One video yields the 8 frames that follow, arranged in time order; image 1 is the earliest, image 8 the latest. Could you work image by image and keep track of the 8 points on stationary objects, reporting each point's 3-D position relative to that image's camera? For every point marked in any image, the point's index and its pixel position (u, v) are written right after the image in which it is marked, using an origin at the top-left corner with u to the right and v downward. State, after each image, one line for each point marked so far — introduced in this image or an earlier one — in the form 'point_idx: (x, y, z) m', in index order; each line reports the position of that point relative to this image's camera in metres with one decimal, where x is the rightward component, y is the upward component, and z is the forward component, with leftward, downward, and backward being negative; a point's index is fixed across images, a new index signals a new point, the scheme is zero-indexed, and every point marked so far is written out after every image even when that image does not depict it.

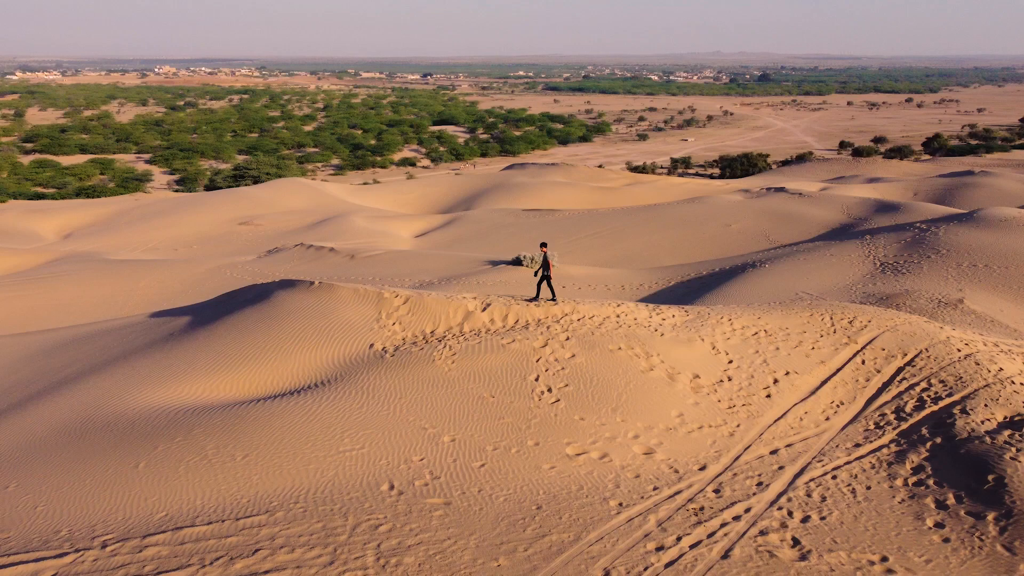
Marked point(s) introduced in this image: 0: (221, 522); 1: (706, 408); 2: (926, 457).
0: (-2.1, -1.7, +5.8) m
1: (+1.9, -1.2, +7.9) m
2: (+3.7, -1.5, +7.2) m
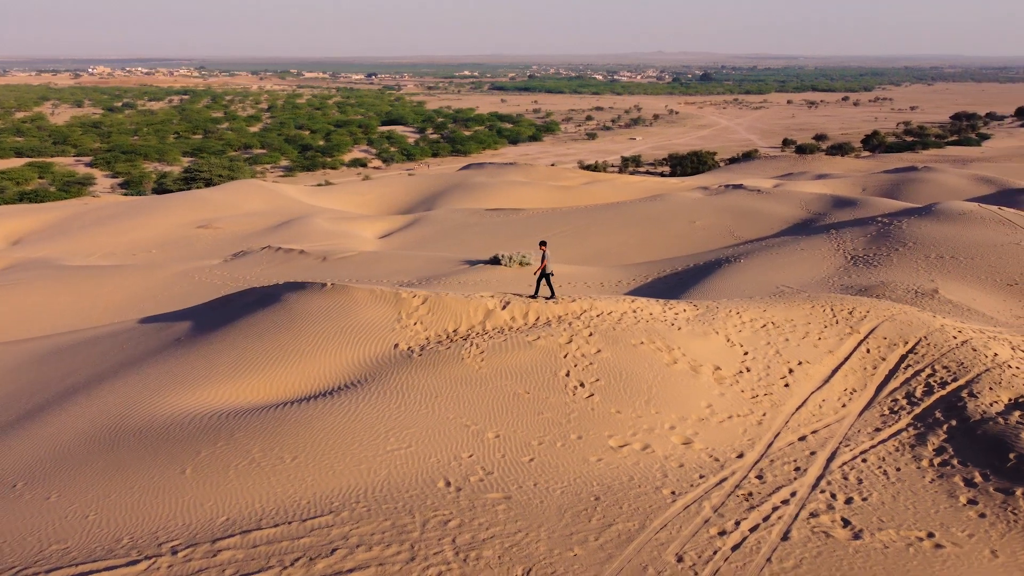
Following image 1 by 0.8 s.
0: (-1.6, -1.7, +5.8) m
1: (+2.2, -1.1, +8.2) m
2: (+4.1, -1.4, +7.6) m
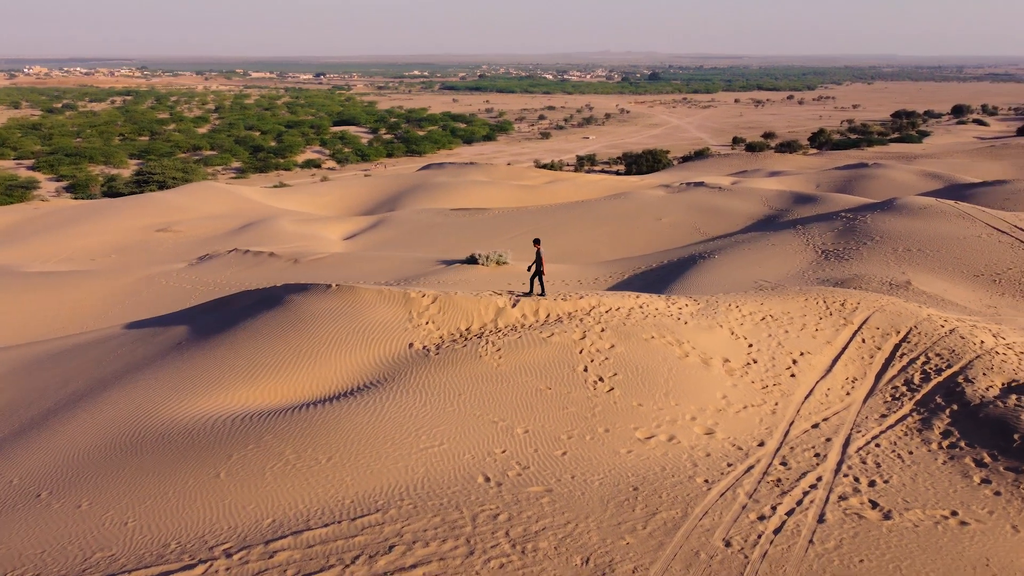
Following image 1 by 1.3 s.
0: (-1.2, -1.7, +5.8) m
1: (+2.4, -1.0, +8.4) m
2: (+4.3, -1.3, +7.9) m
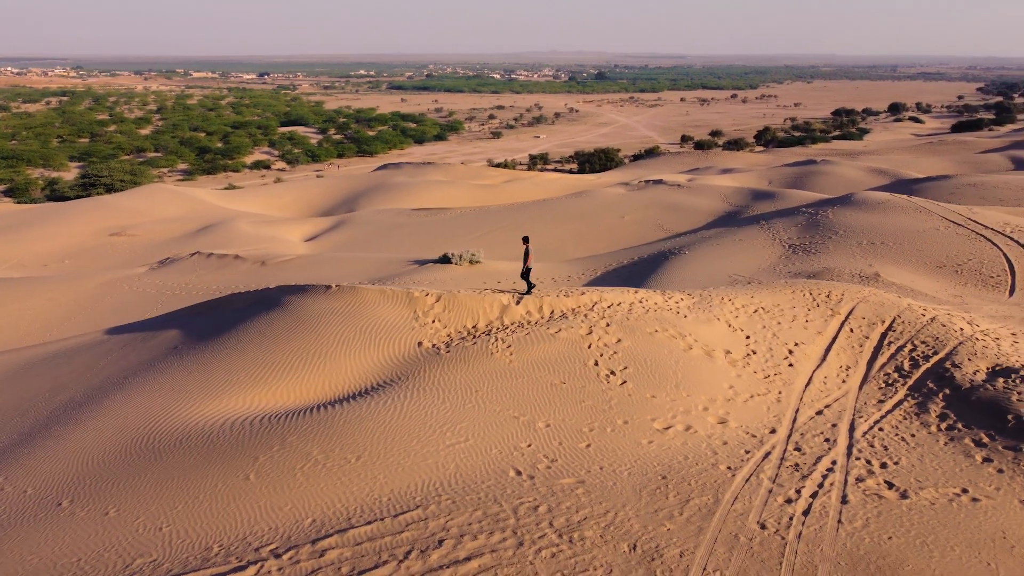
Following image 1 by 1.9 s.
0: (-0.9, -1.7, +5.8) m
1: (+2.5, -1.0, +8.7) m
2: (+4.4, -1.2, +8.3) m
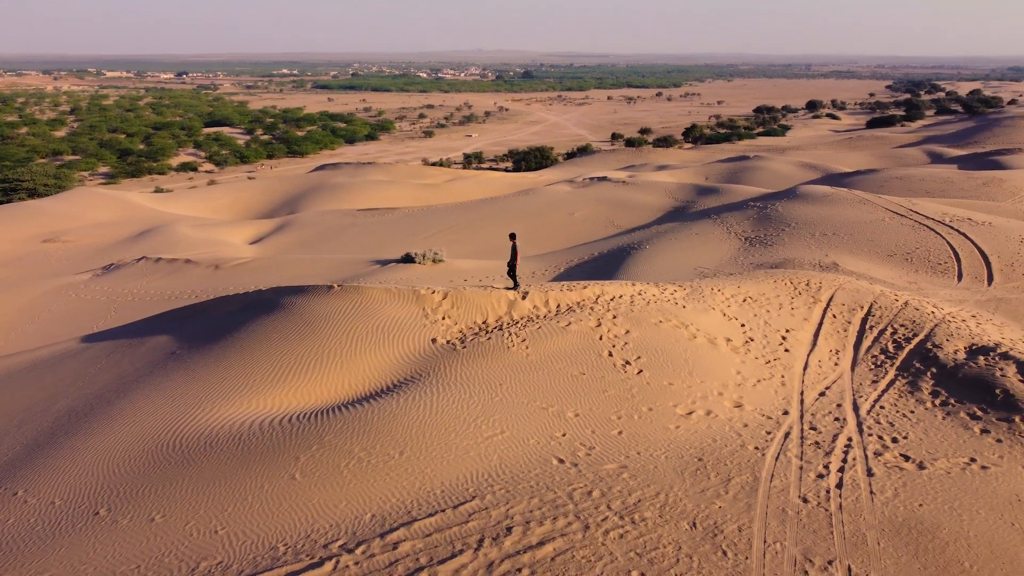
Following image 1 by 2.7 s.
0: (-0.5, -1.6, +5.9) m
1: (+2.7, -0.9, +9.1) m
2: (+4.6, -1.0, +8.8) m
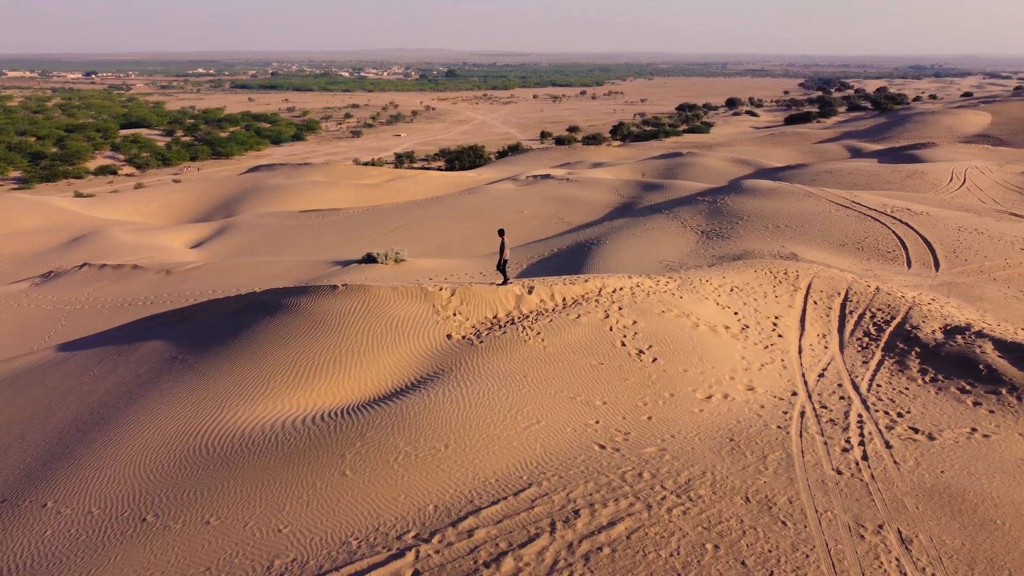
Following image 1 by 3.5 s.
0: (-0.1, -1.6, +6.1) m
1: (+2.8, -0.7, +9.5) m
2: (+4.8, -0.9, +9.5) m
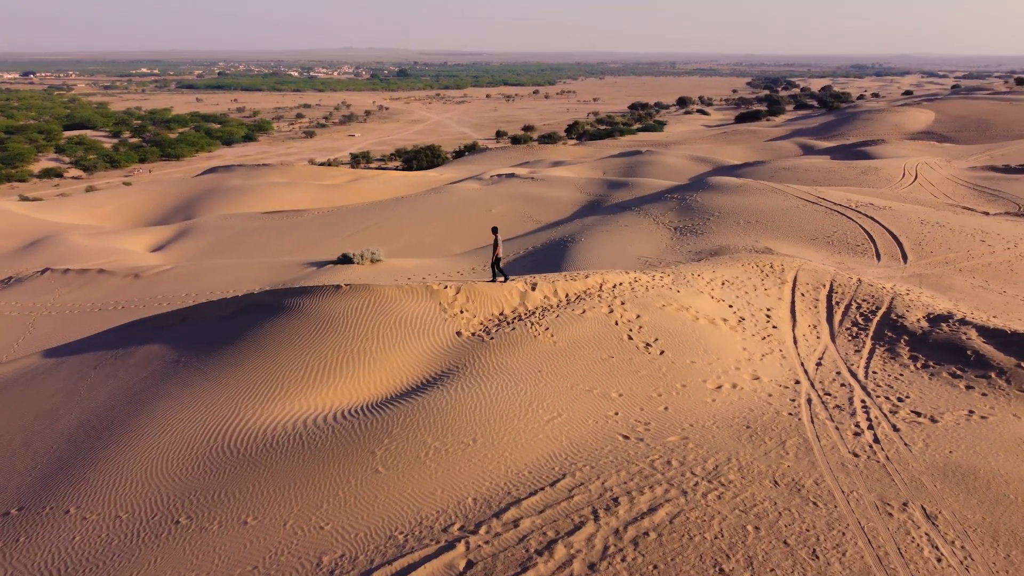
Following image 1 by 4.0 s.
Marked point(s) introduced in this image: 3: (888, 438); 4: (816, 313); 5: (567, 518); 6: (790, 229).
0: (+0.2, -1.6, +6.2) m
1: (+2.9, -0.6, +9.8) m
2: (+4.9, -0.7, +9.9) m
3: (+3.4, -1.3, +7.2) m
4: (+4.2, -0.4, +11.1) m
5: (+0.4, -1.6, +5.8) m
6: (+6.7, +1.4, +19.7) m
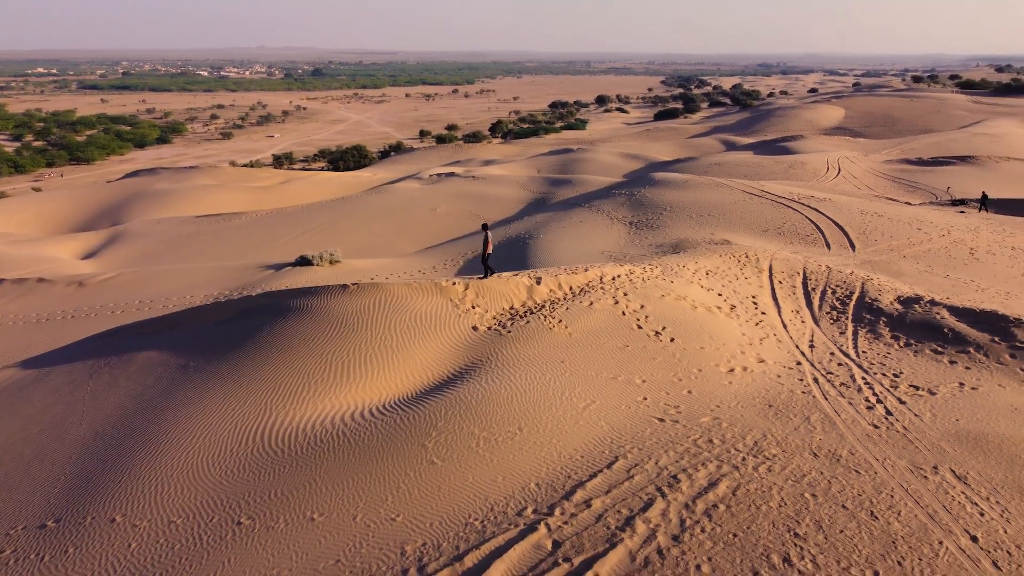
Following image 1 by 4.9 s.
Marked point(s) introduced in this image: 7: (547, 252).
0: (+0.7, -1.5, +6.5) m
1: (+3.0, -0.5, +10.3) m
2: (+4.9, -0.5, +10.6) m
3: (+3.7, -1.2, +7.8) m
4: (+4.1, -0.2, +11.8) m
5: (+0.9, -1.6, +6.1) m
6: (+5.8, +1.7, +20.5) m
7: (+0.9, +0.9, +19.6) m
